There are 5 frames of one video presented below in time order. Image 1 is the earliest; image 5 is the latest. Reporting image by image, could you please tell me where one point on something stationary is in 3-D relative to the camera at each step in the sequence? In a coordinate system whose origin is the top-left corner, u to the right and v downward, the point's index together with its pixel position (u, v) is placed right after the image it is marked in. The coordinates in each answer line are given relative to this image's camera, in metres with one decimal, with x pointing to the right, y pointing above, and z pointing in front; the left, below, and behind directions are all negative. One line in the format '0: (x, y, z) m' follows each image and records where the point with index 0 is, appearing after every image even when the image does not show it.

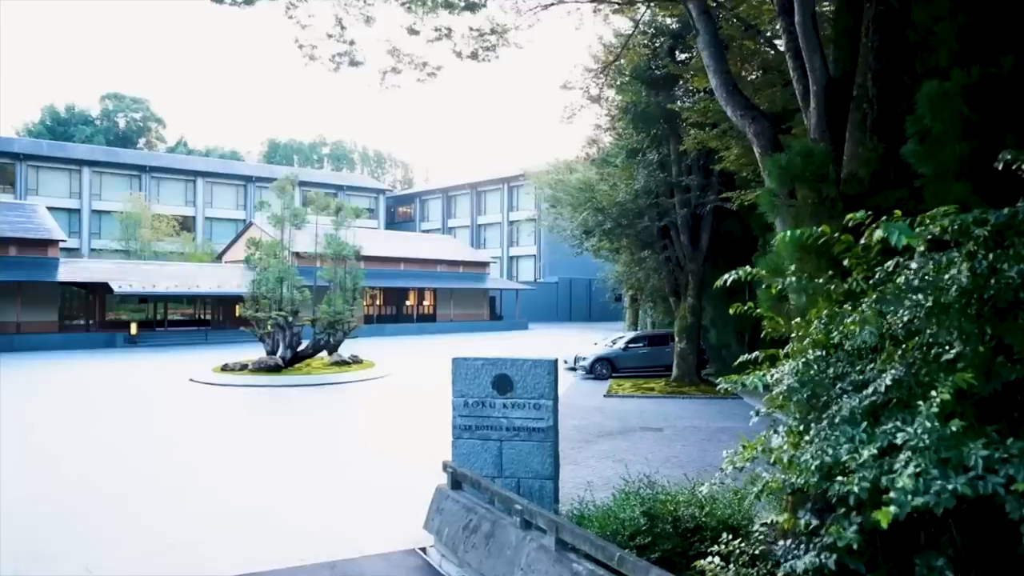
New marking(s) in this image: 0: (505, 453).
0: (0.0, -1.5, +7.0) m
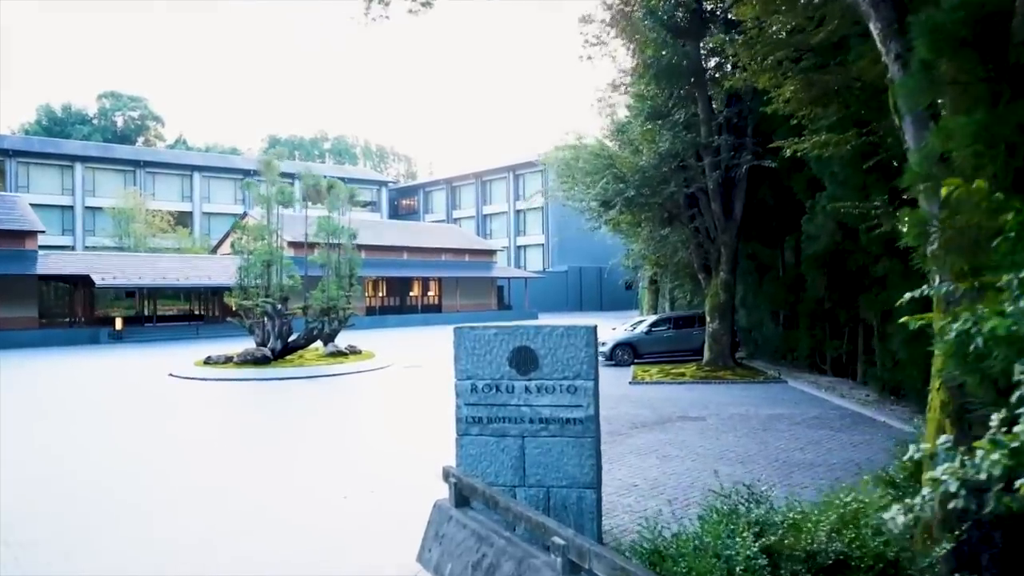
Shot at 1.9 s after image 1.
0: (+0.1, -1.1, +5.2) m
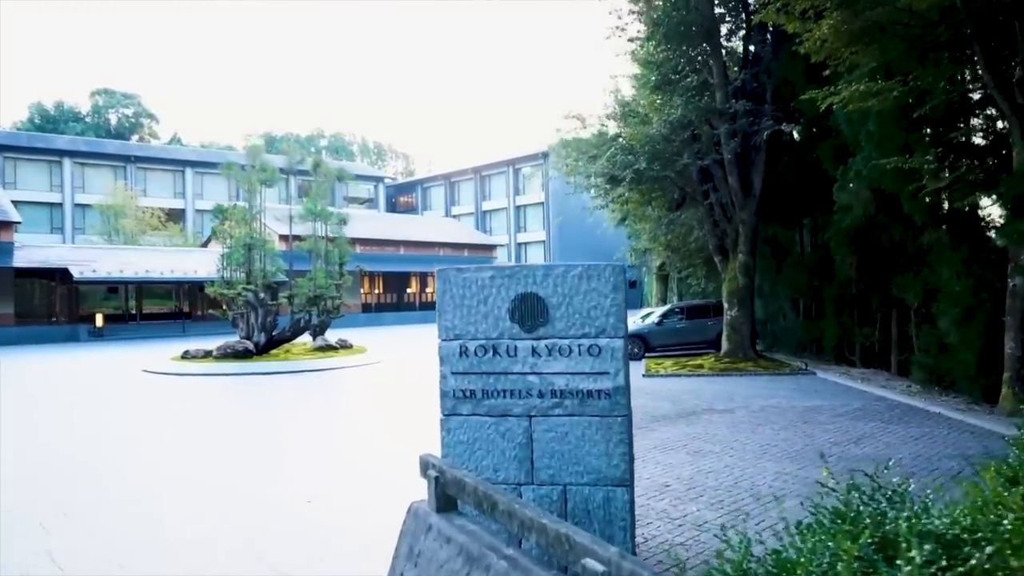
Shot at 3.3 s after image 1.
0: (+0.1, -0.8, +3.9) m
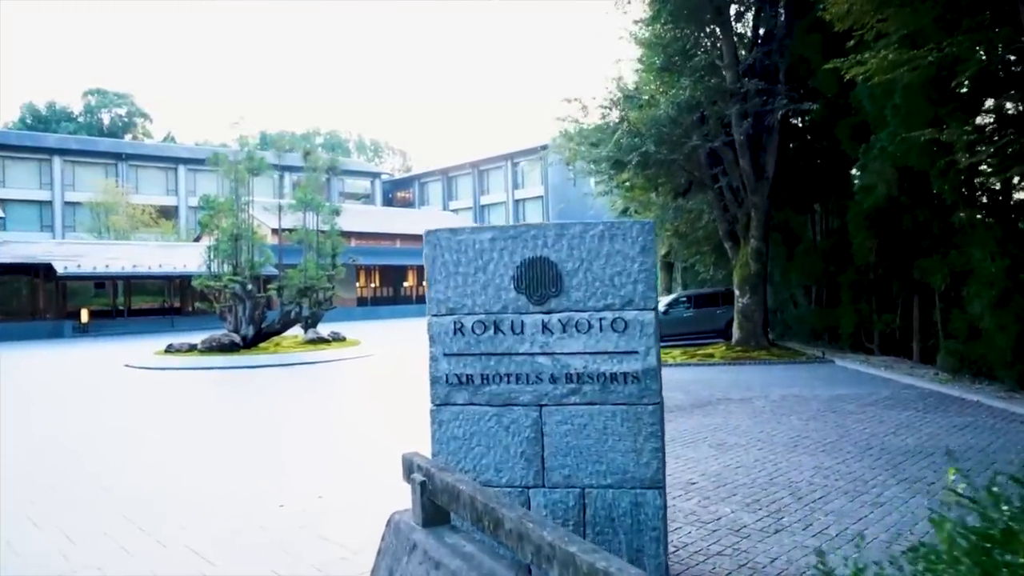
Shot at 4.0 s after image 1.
0: (+0.2, -0.6, +3.2) m
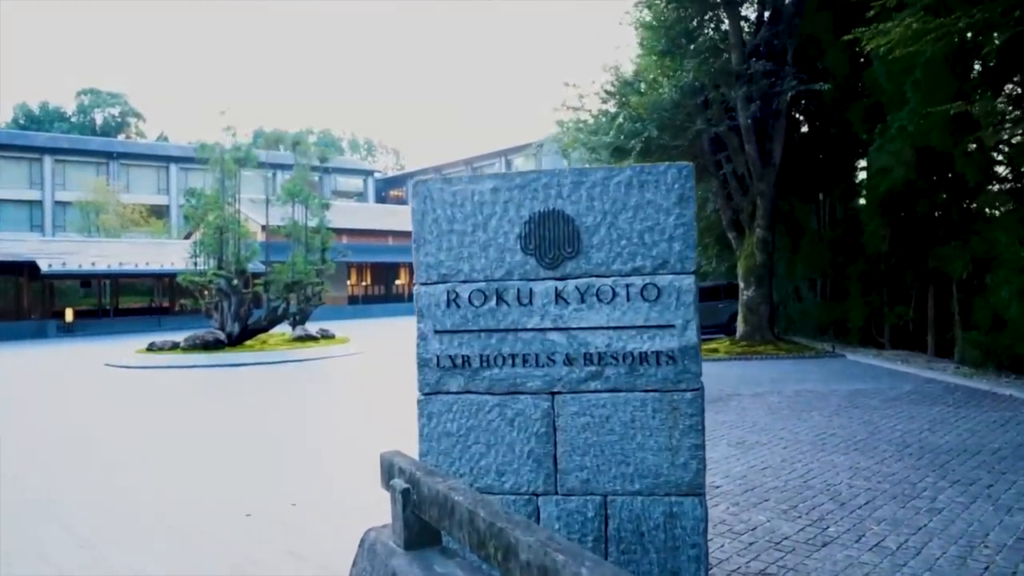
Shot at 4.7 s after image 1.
0: (+0.2, -0.5, +2.6) m
